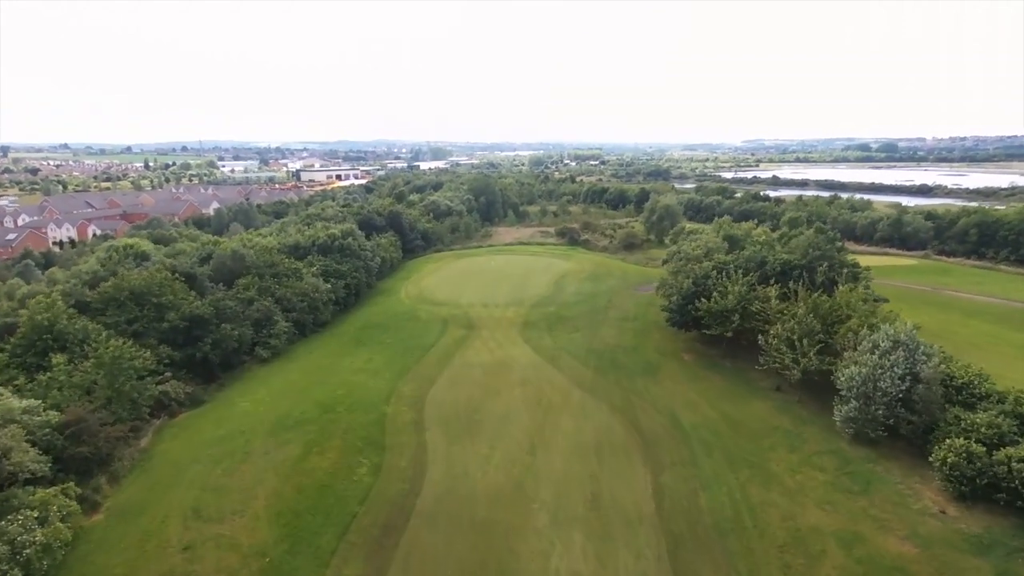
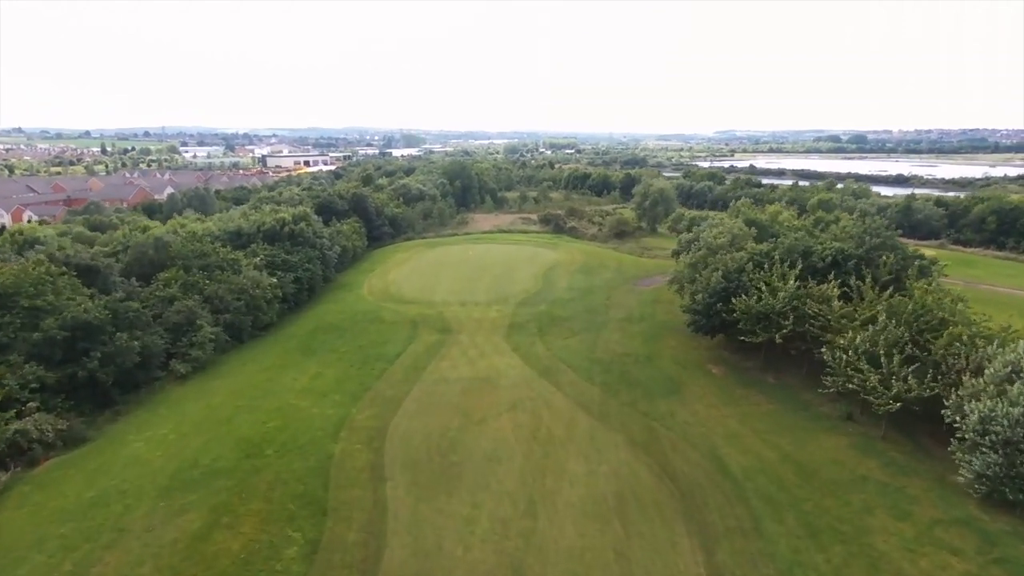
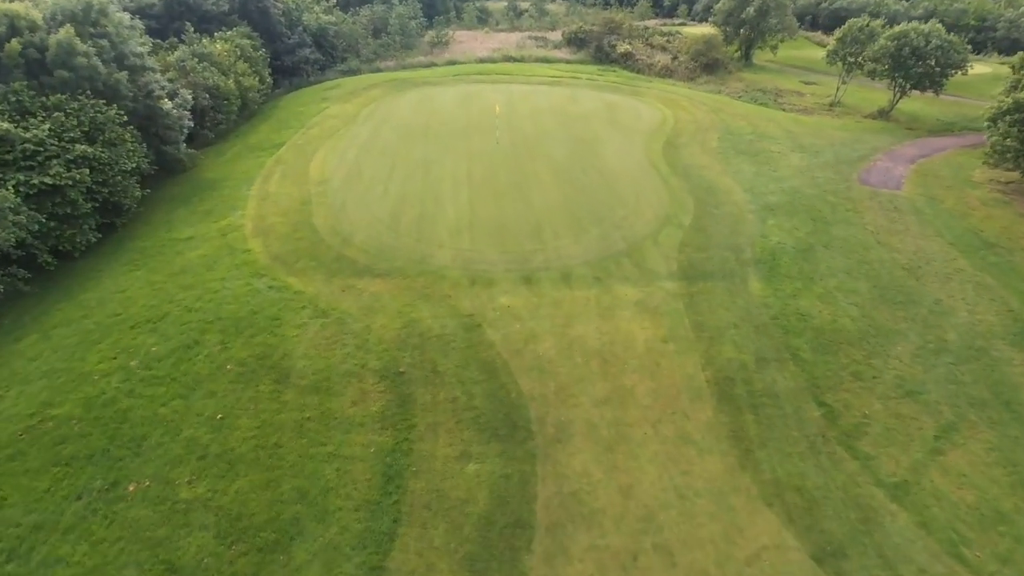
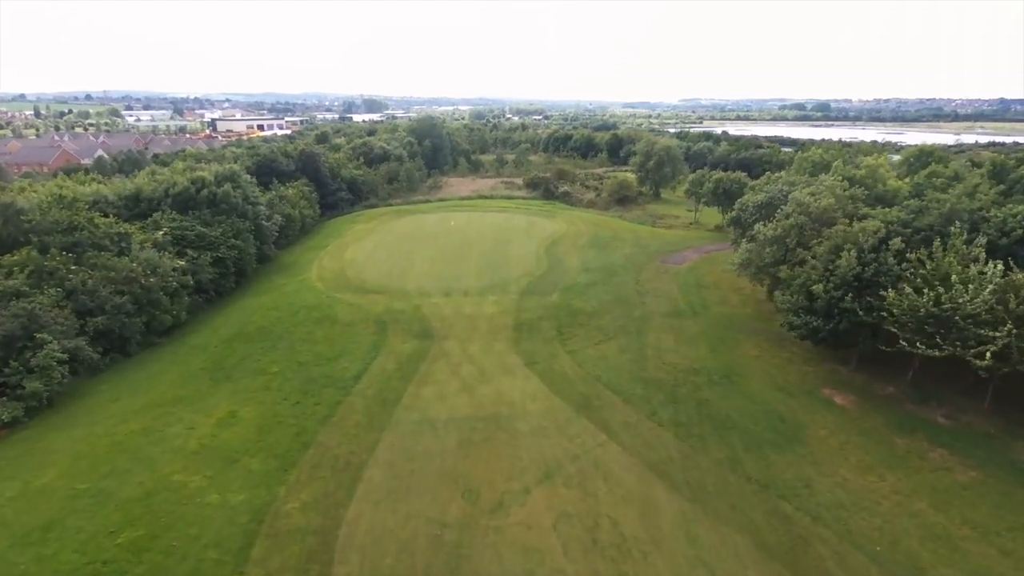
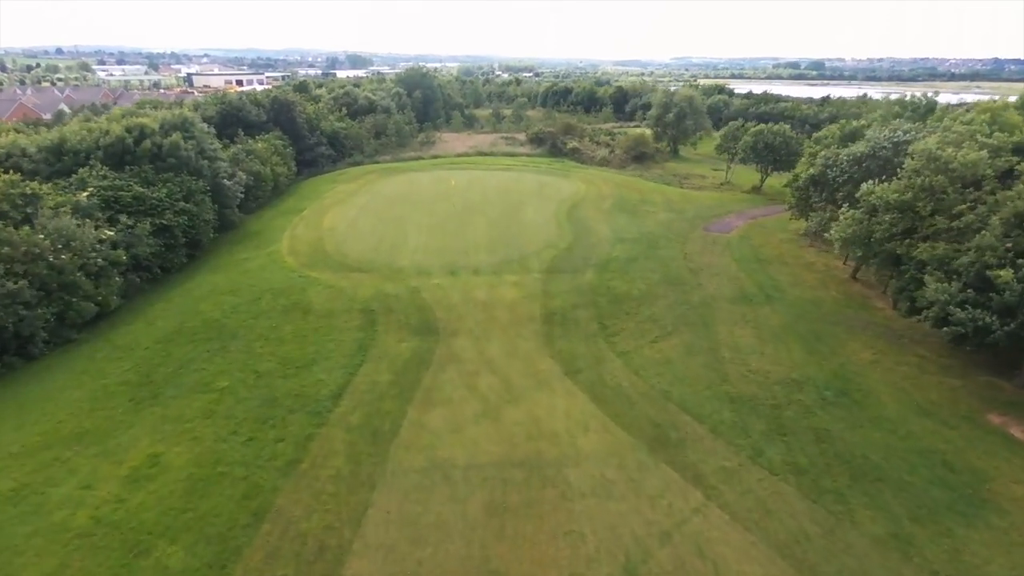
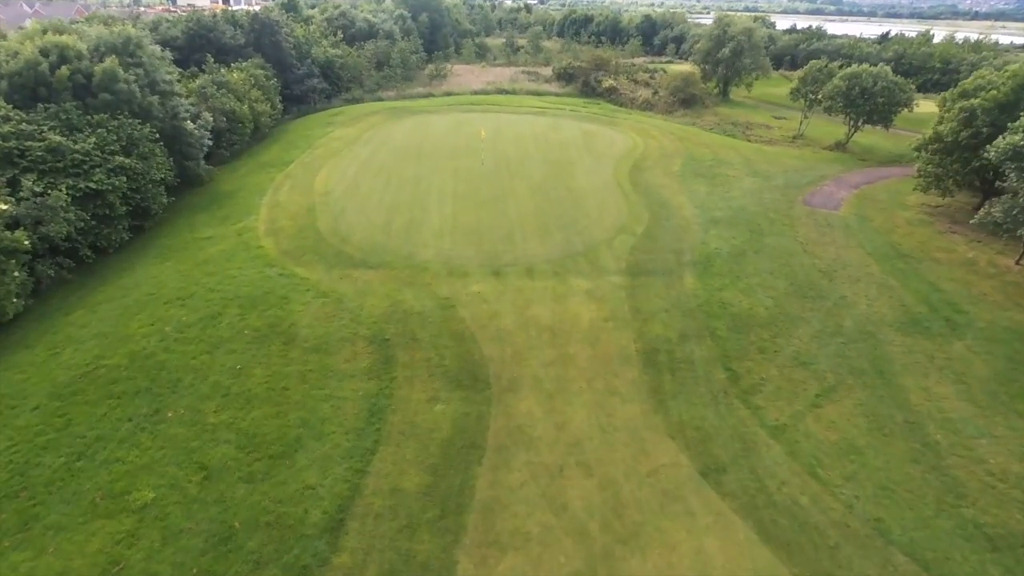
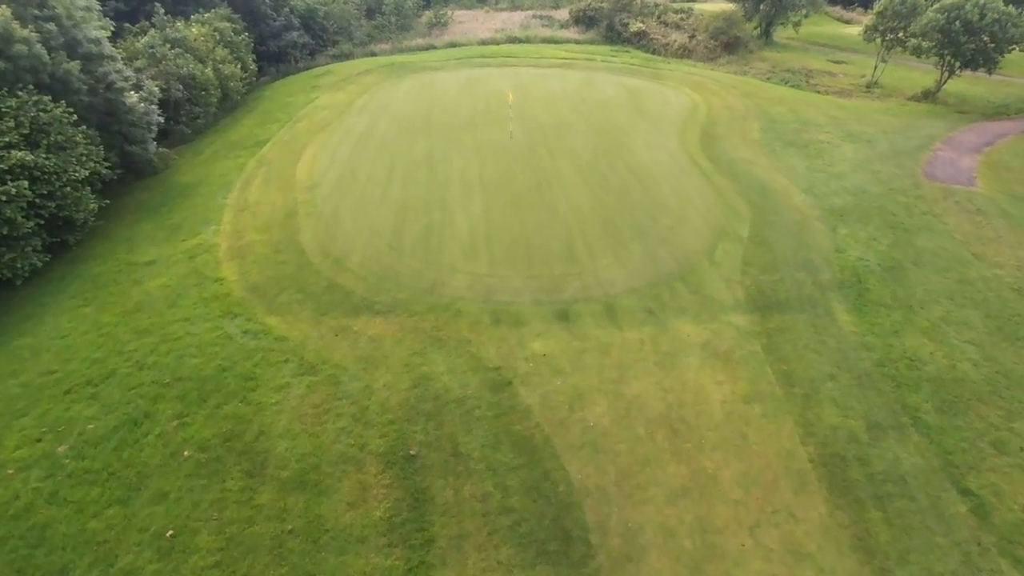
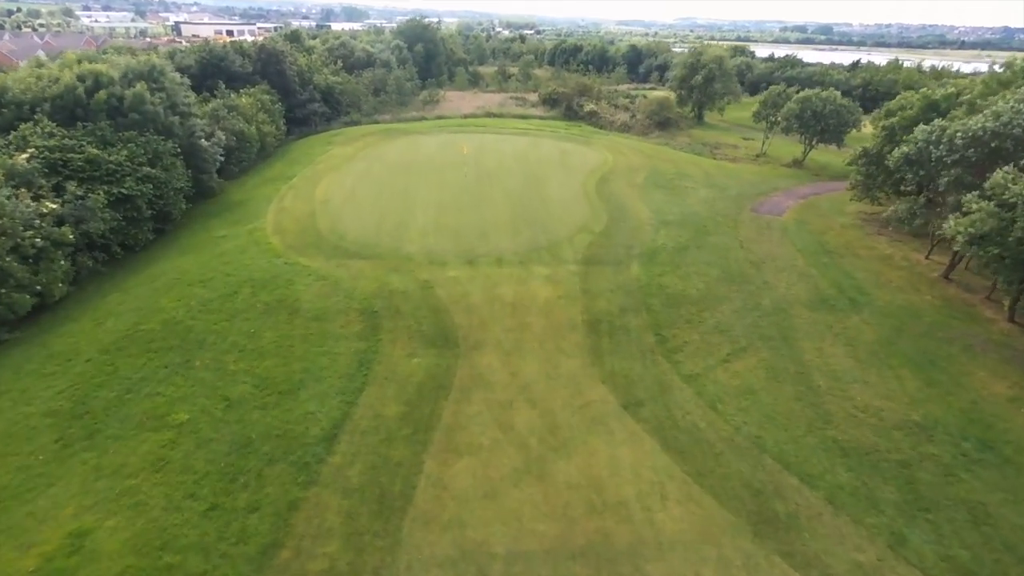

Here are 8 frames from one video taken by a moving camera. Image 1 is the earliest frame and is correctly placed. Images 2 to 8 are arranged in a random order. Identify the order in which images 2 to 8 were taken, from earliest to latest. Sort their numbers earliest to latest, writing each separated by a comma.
2, 4, 5, 8, 6, 3, 7
